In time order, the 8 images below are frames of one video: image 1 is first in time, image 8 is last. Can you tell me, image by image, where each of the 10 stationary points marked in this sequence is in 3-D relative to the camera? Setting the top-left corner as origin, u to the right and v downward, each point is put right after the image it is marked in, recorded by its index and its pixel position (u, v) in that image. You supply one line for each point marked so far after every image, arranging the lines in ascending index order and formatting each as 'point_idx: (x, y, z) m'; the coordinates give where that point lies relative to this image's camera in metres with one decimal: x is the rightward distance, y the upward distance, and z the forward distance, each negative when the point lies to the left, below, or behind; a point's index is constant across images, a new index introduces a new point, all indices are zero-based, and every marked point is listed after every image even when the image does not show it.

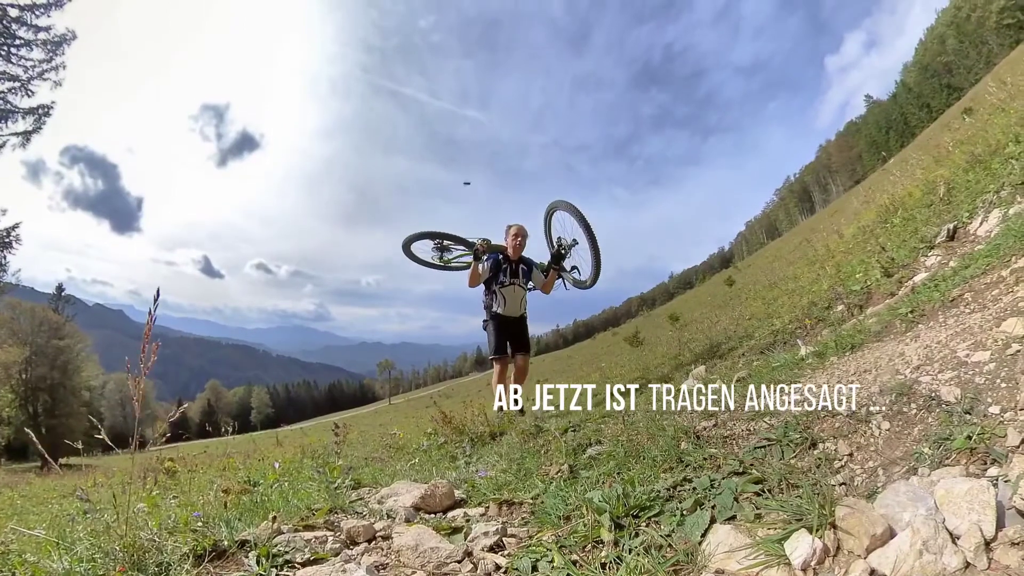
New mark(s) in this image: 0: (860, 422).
0: (+1.8, -0.7, +2.8) m
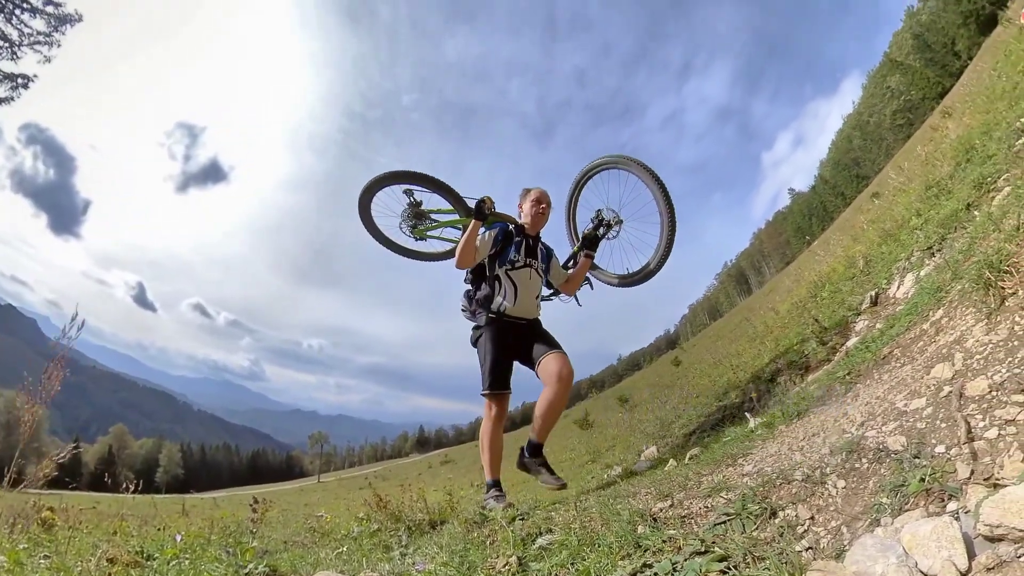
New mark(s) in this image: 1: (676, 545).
0: (+1.6, -1.0, +2.8) m
1: (+0.9, -1.4, +3.0) m
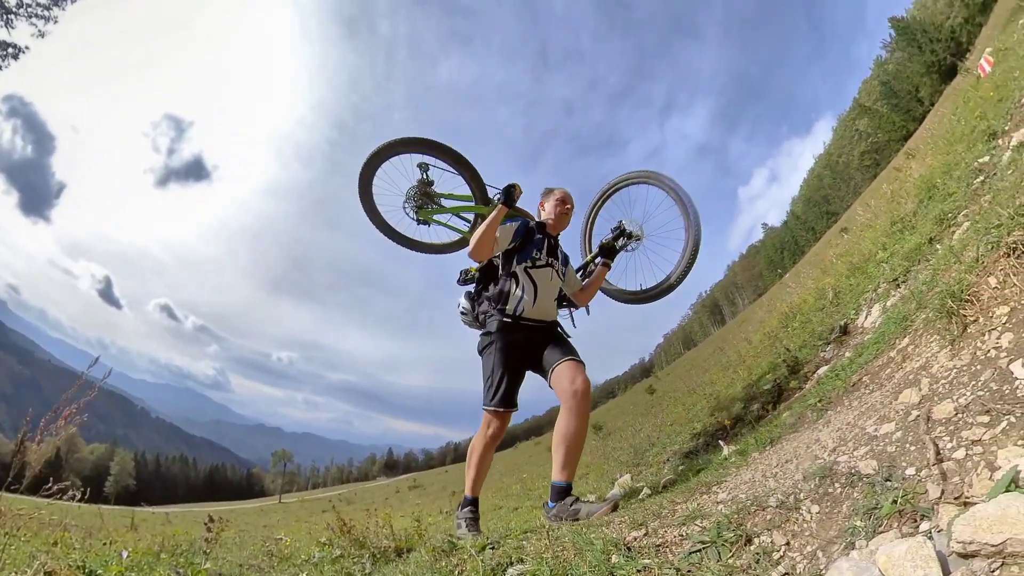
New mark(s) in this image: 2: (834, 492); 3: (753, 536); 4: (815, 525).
0: (+1.5, -1.1, +2.9) m
1: (+0.8, -1.5, +3.0) m
2: (+1.6, -1.0, +2.8) m
3: (+1.3, -1.3, +2.9) m
4: (+1.5, -1.2, +2.7) m
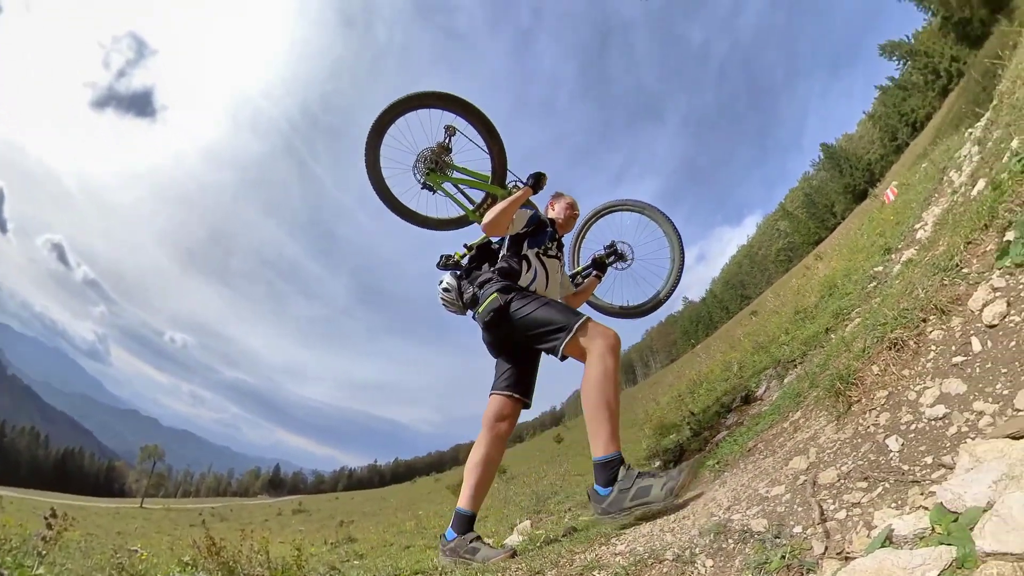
0: (+1.0, -1.5, +3.0) m
1: (+0.2, -1.7, +2.9) m
2: (+1.2, -1.4, +3.0) m
3: (+0.8, -1.6, +3.0) m
4: (+1.0, -1.5, +2.9) m
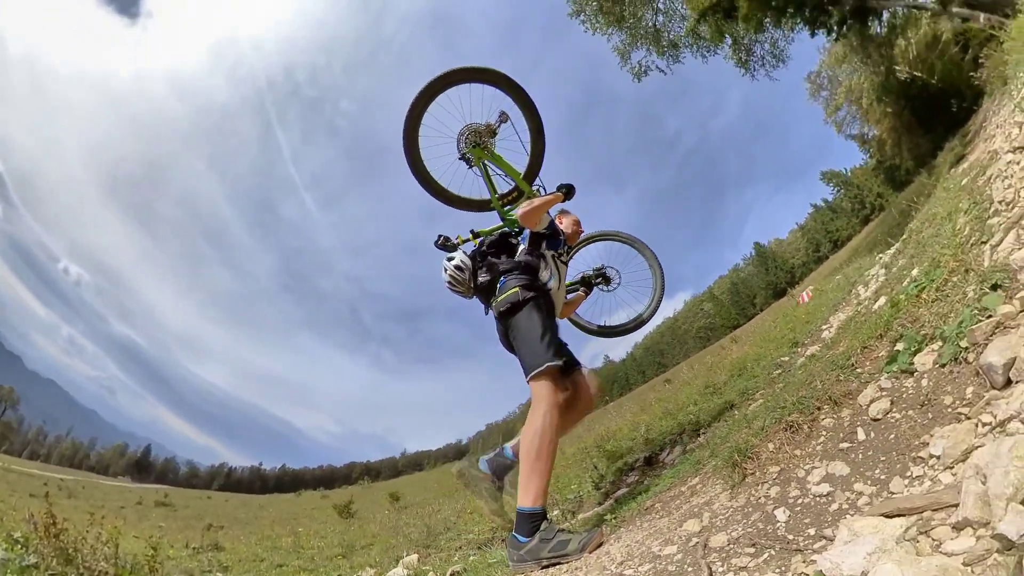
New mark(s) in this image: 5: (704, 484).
0: (+2.0, -0.8, +3.0) m
1: (+1.4, -1.2, +3.2) m
2: (+2.1, -0.6, +2.9) m
3: (+1.8, -0.9, +3.0) m
4: (+2.0, -0.8, +2.8) m
5: (+1.5, -1.5, +4.2) m
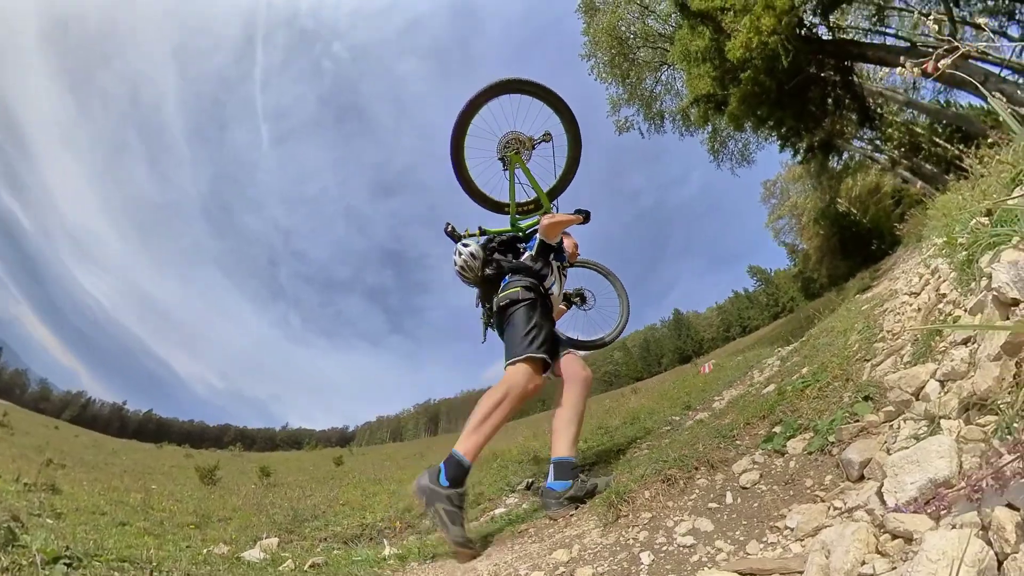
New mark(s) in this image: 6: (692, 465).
0: (+1.5, -1.3, +3.4) m
1: (+0.8, -1.6, +3.4) m
2: (+1.7, -1.2, +3.3) m
3: (+1.3, -1.4, +3.4) m
4: (+1.6, -1.3, +3.3) m
5: (+0.5, -1.8, +4.4) m
6: (+1.4, -1.4, +4.3) m
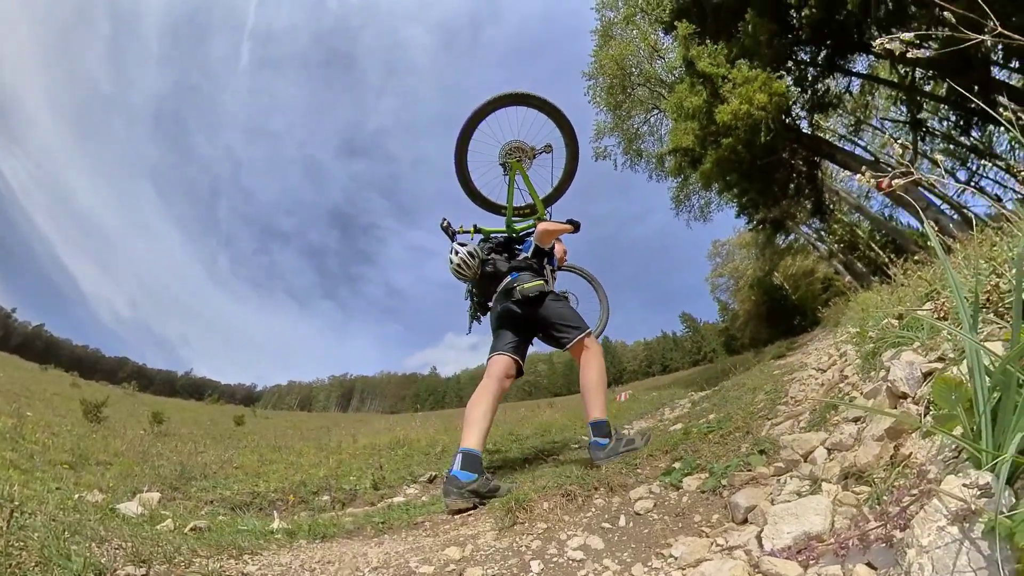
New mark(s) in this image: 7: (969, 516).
0: (+1.0, -1.6, +3.7) m
1: (+0.2, -1.7, +3.6) m
2: (+1.2, -1.5, +3.7) m
3: (+0.8, -1.6, +3.6) m
4: (+1.1, -1.6, +3.6) m
5: (-0.3, -1.8, +4.4) m
6: (+0.7, -1.6, +4.6) m
7: (+2.1, -1.1, +2.6) m
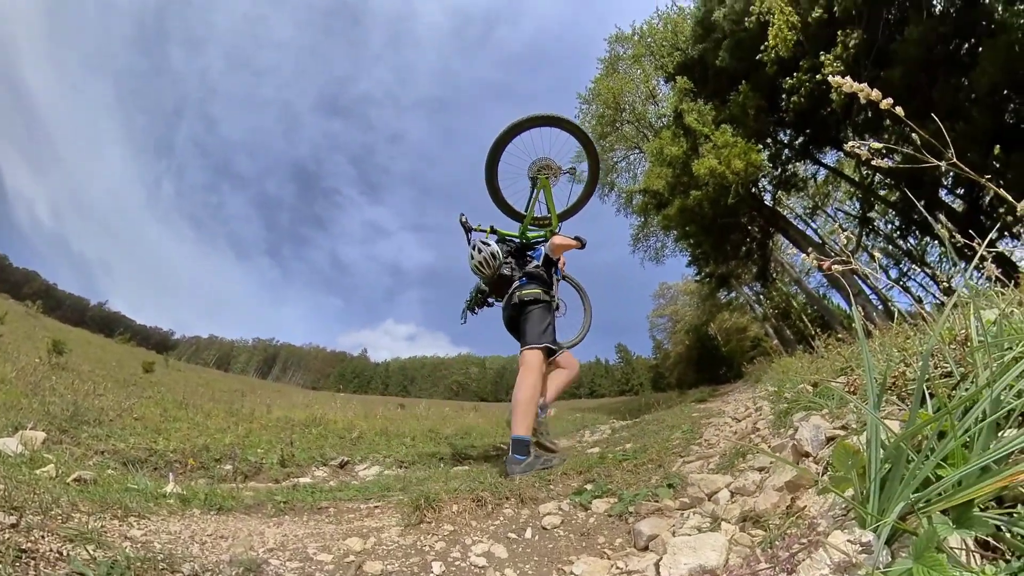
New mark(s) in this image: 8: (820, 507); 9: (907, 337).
0: (+0.4, -1.7, +3.8) m
1: (-0.3, -1.7, +3.5) m
2: (+0.6, -1.7, +3.8) m
3: (+0.2, -1.8, +3.7) m
4: (+0.5, -1.8, +3.7) m
5: (-1.0, -1.7, +4.3) m
6: (-0.1, -1.7, +4.6) m
7: (+1.8, -1.5, +3.0) m
8: (+1.9, -1.4, +3.5) m
9: (+2.7, -0.3, +3.8) m
